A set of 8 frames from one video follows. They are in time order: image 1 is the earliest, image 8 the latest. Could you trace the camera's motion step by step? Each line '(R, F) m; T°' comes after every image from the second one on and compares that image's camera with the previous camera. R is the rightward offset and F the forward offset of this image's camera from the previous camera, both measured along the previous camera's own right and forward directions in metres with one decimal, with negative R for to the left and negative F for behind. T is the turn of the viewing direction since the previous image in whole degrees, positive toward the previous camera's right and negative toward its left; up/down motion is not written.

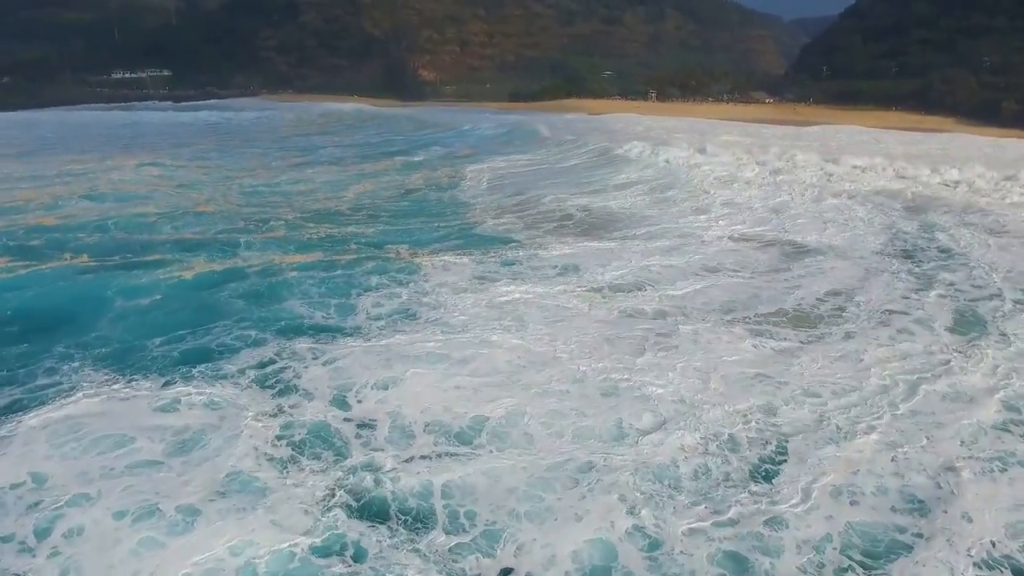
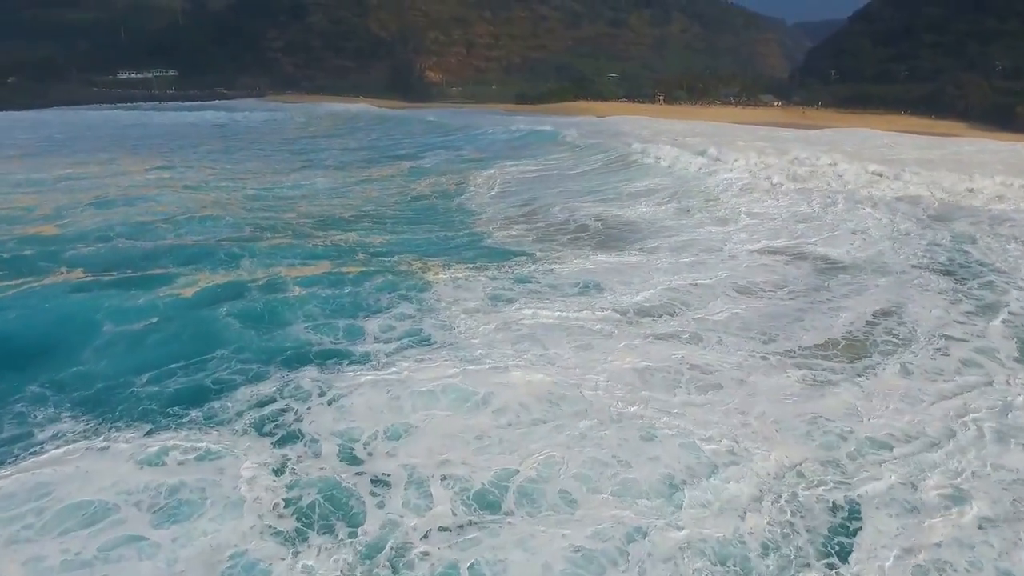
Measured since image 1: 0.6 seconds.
(-0.2, +0.5) m; 0°
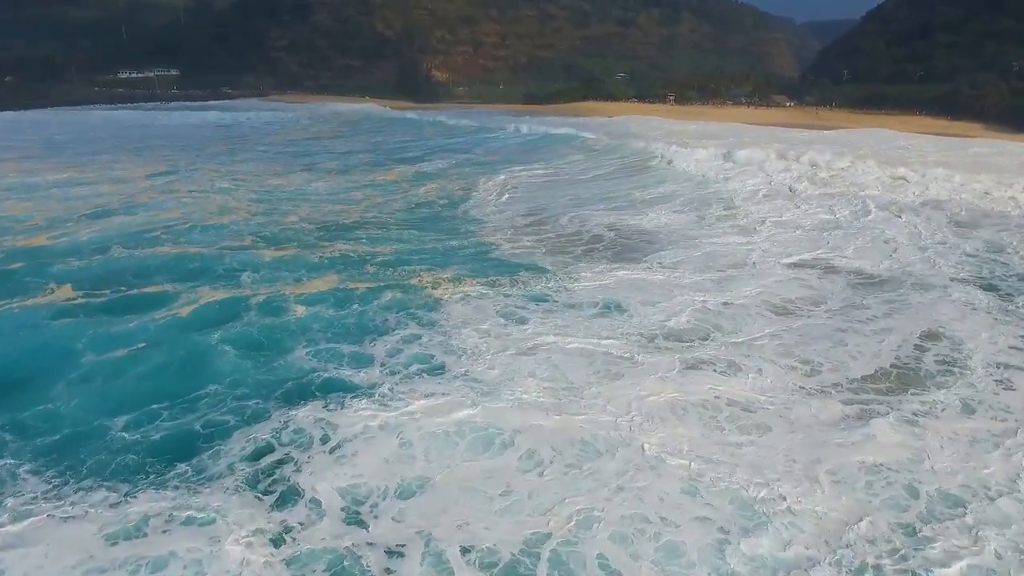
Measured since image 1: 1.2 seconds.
(-0.1, +0.5) m; 0°
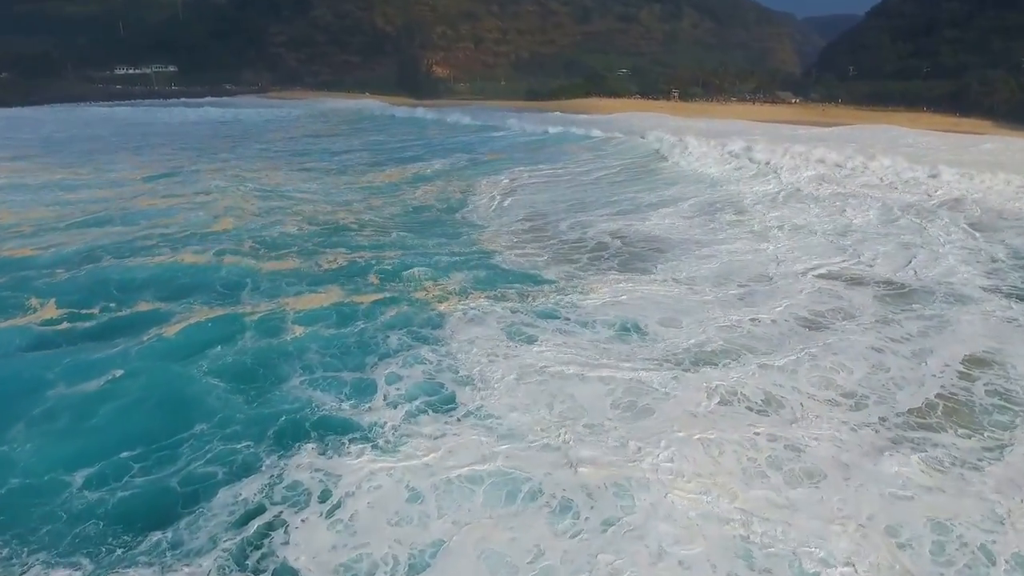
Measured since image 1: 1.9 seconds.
(-0.1, +0.5) m; 0°
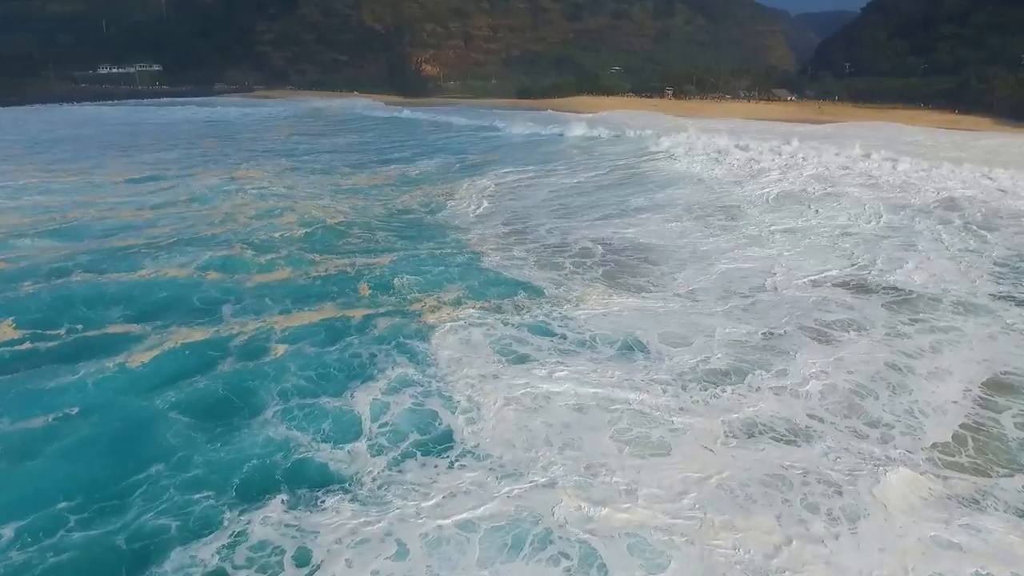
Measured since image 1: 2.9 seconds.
(0.0, +0.5) m; +1°
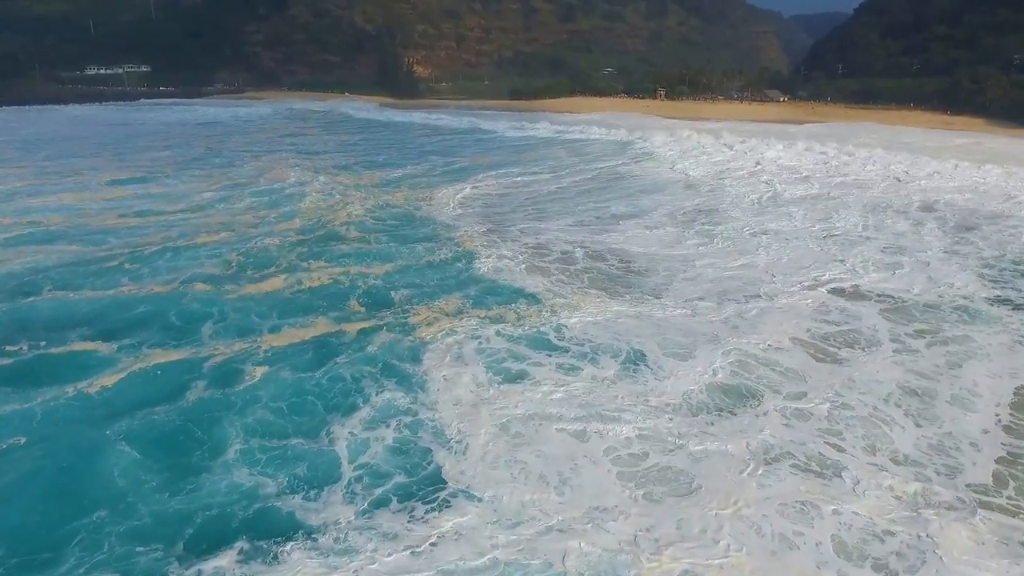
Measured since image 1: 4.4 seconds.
(0.0, +0.4) m; +1°
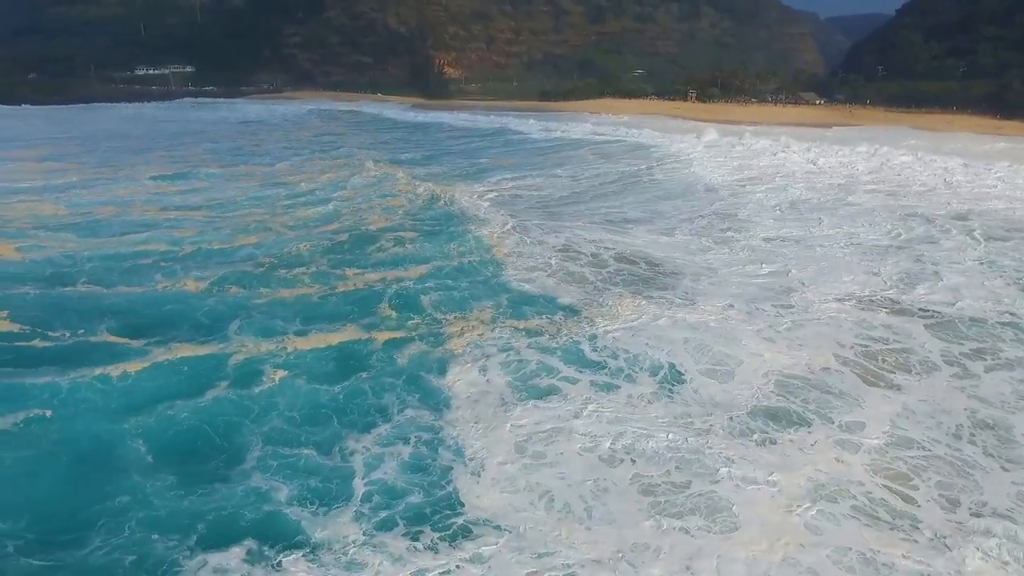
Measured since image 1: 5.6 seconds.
(0.0, +0.3) m; -2°
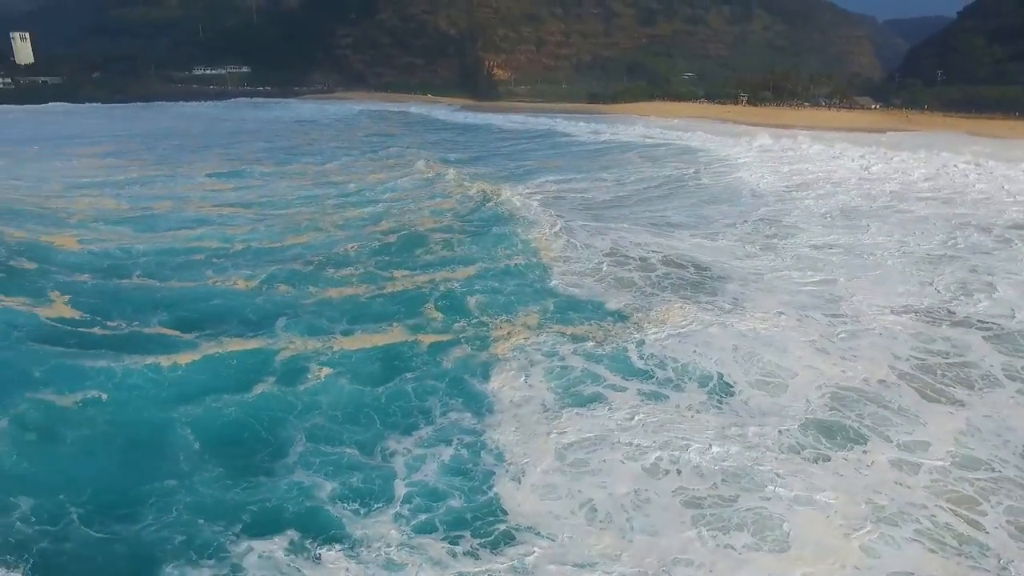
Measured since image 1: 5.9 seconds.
(0.0, 0.0) m; -3°
